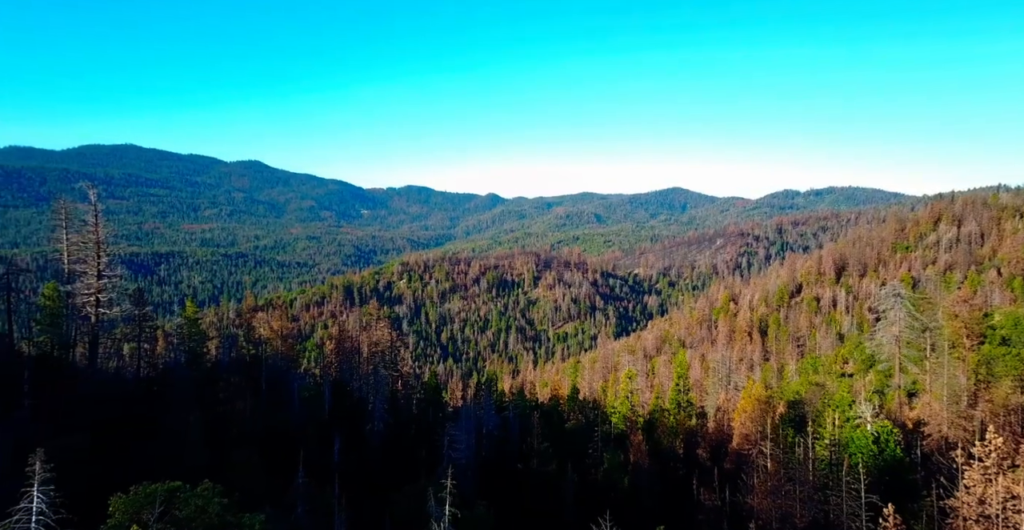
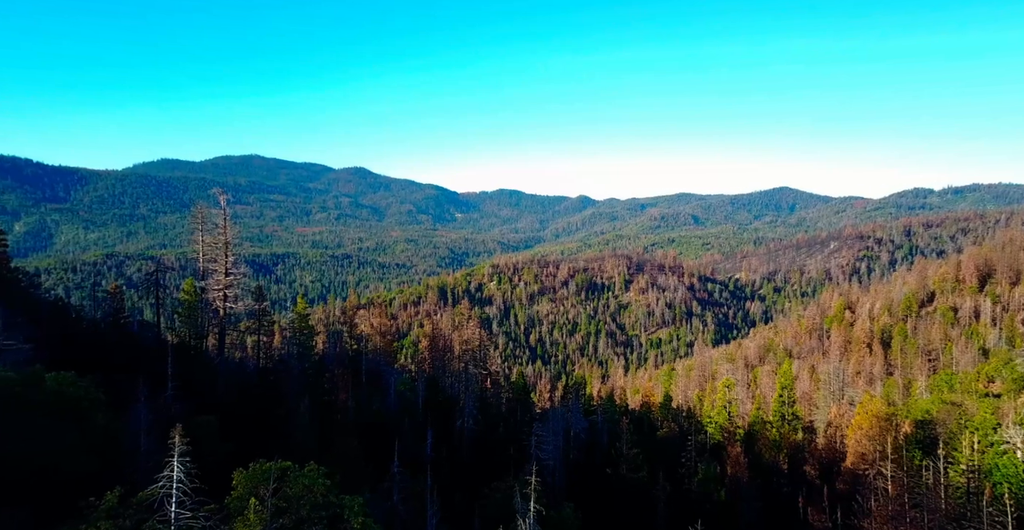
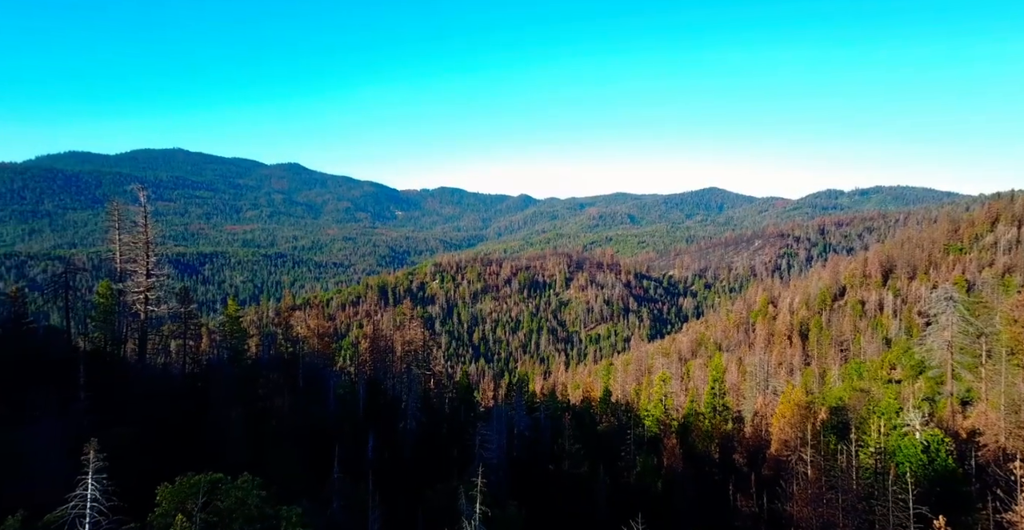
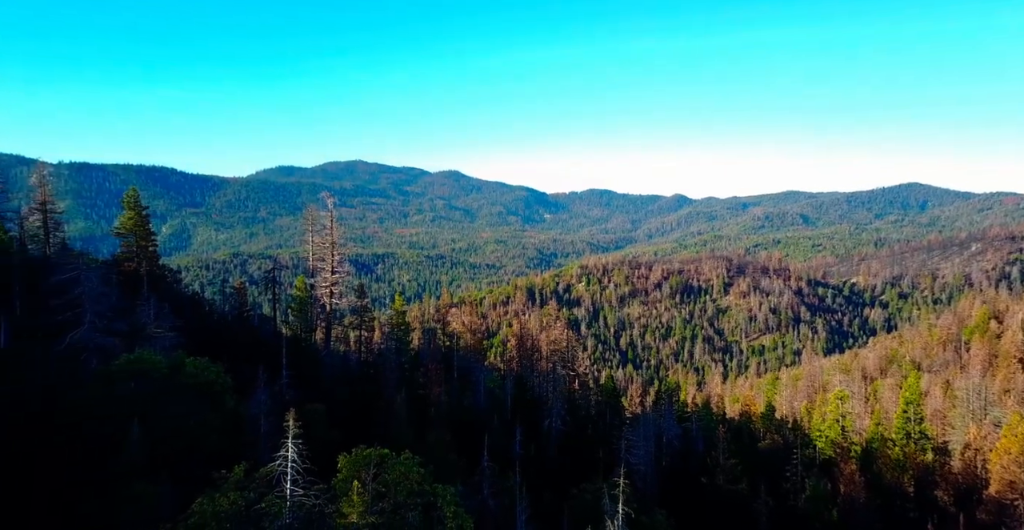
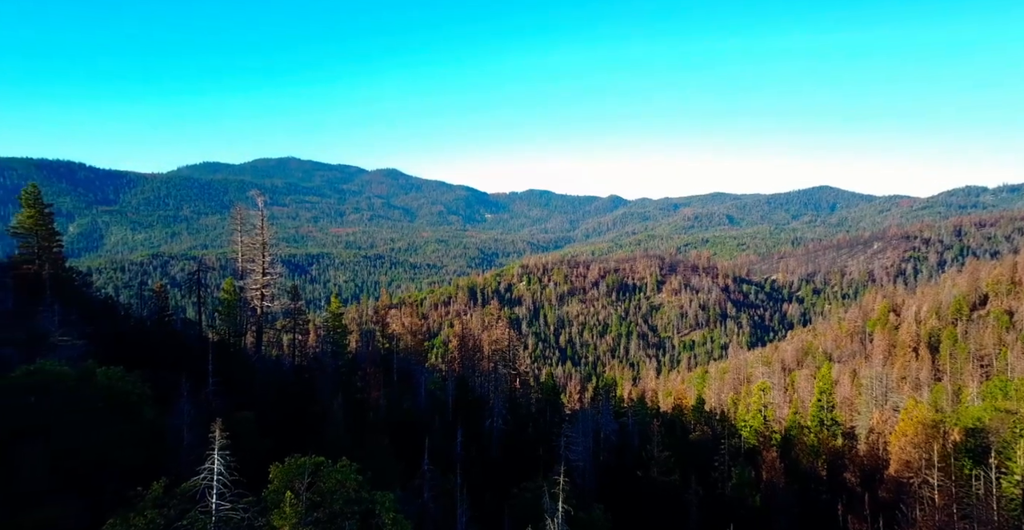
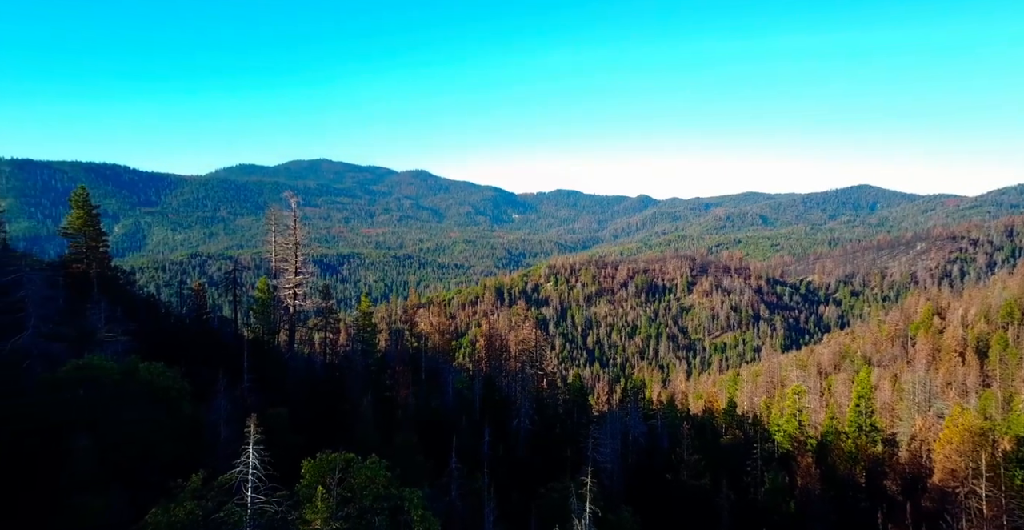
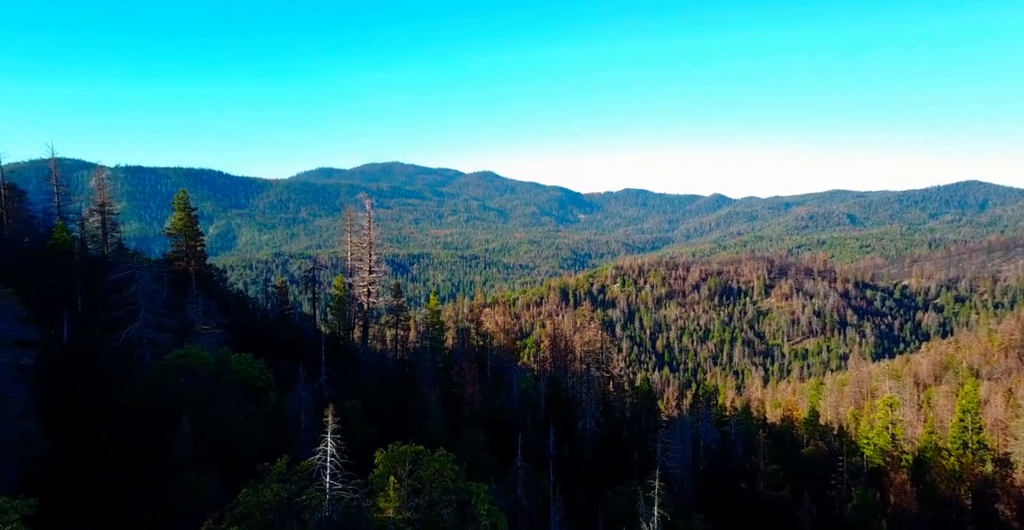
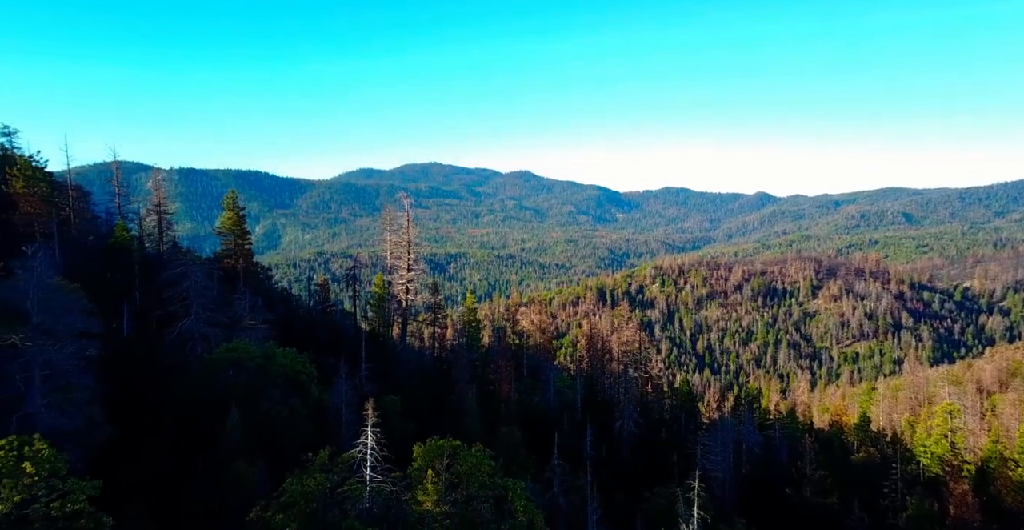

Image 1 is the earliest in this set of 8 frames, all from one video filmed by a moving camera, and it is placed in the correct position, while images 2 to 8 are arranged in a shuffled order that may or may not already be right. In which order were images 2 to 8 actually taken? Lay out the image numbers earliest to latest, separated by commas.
3, 2, 5, 6, 4, 7, 8
